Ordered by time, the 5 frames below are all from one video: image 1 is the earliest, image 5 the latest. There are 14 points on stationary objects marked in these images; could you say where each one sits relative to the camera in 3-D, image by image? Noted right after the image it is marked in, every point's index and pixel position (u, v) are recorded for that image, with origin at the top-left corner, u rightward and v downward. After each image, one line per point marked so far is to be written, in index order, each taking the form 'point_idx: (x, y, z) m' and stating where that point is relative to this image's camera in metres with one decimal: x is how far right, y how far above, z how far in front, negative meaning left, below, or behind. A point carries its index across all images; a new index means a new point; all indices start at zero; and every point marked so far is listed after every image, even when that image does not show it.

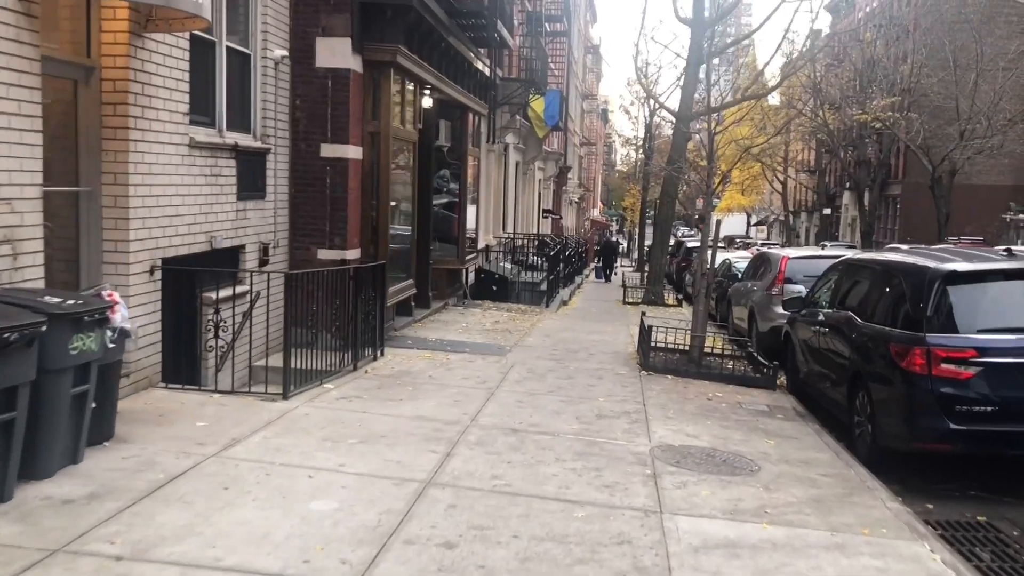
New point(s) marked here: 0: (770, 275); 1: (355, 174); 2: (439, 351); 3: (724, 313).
0: (+3.6, +0.2, +12.3) m
1: (-1.7, +1.2, +9.6) m
2: (-0.9, -0.7, +10.3) m
3: (+3.5, -0.4, +14.9) m
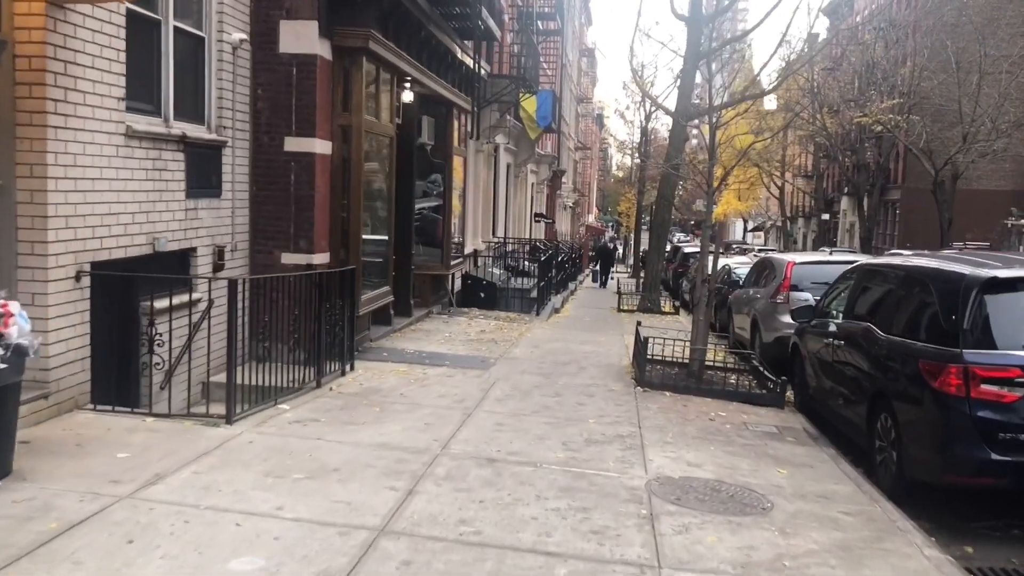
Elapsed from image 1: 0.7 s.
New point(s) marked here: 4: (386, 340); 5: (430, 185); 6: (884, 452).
0: (+3.4, +0.1, +11.5) m
1: (-1.9, +1.2, +8.8) m
2: (-1.0, -0.8, +9.5) m
3: (+3.4, -0.5, +14.1) m
4: (-1.6, -0.6, +10.9) m
5: (-1.4, +1.5, +14.0) m
6: (+2.7, -1.2, +6.5) m
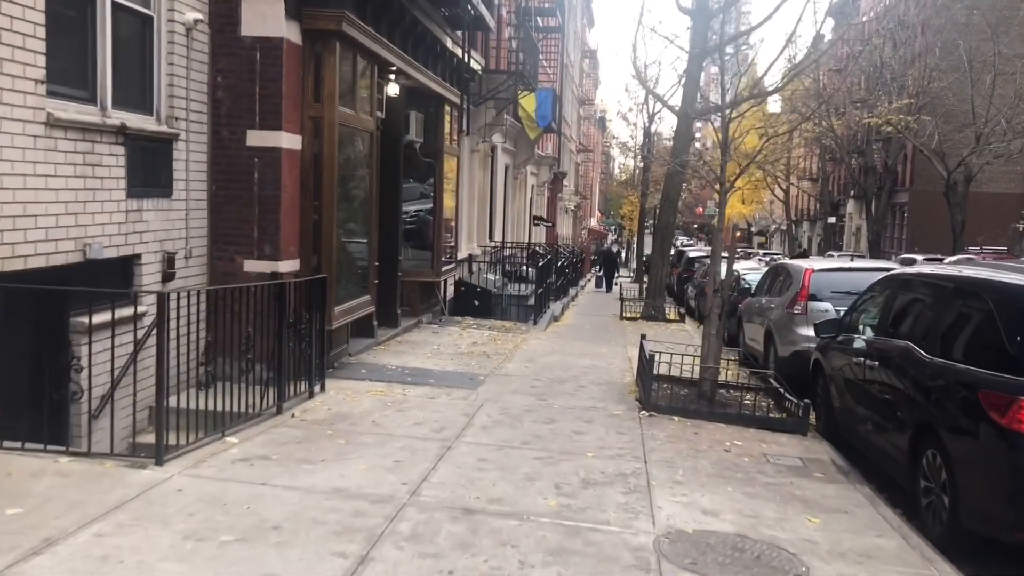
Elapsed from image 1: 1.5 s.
0: (+3.3, 0.0, +10.6) m
1: (-2.0, +1.1, +7.9) m
2: (-1.1, -0.9, +8.6) m
3: (+3.3, -0.7, +13.2) m
4: (-1.7, -0.7, +10.0) m
5: (-1.4, +1.4, +13.1) m
6: (+2.6, -1.3, +5.6) m
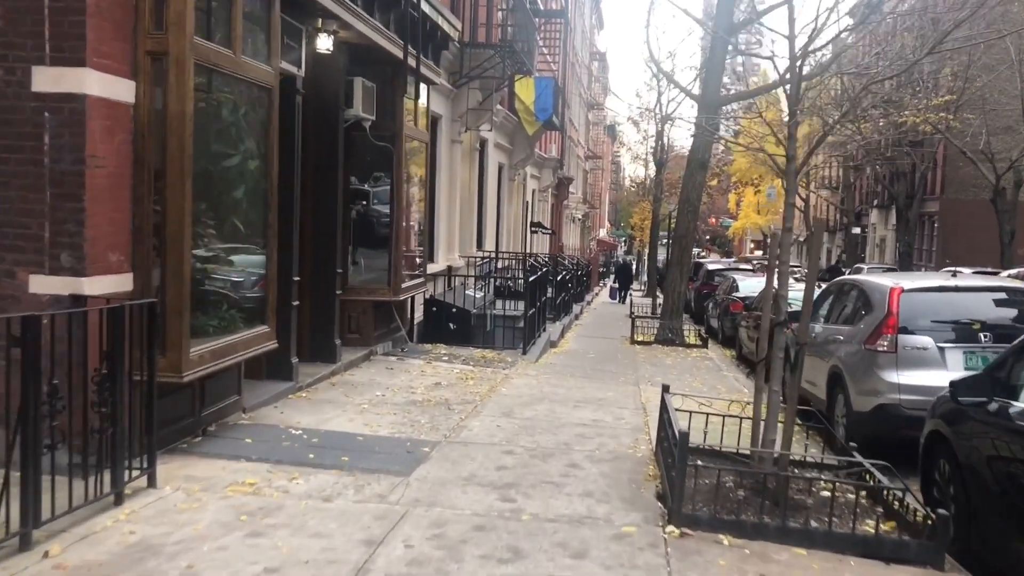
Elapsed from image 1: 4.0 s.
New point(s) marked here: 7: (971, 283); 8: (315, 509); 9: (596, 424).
0: (+3.0, -0.2, +7.6) m
1: (-2.2, +0.9, +5.0) m
2: (-1.4, -1.1, +5.6) m
3: (+3.0, -0.9, +10.2) m
4: (-1.9, -1.0, +7.1) m
5: (-1.7, +1.2, +10.2) m
6: (+2.3, -1.4, +2.6) m
7: (+3.9, 0.0, +7.5) m
8: (-1.0, -1.1, +4.6) m
9: (+0.7, -1.1, +7.5) m
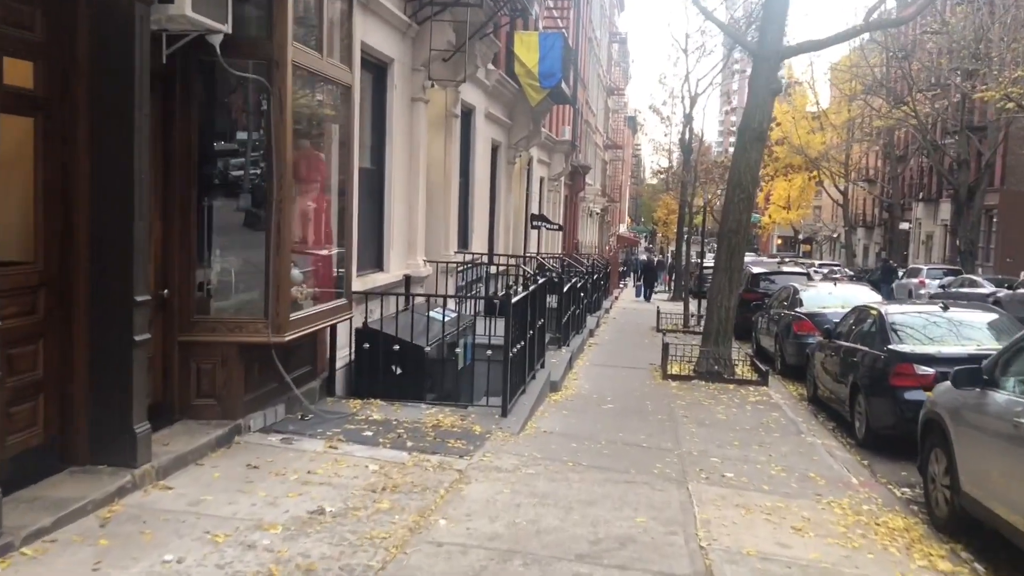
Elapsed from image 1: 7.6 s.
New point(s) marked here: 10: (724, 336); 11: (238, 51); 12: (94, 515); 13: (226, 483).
0: (+2.7, -0.5, +3.4) m
1: (-2.6, +0.6, +0.9) m
2: (-1.8, -1.3, +1.5) m
3: (+2.8, -1.1, +6.0) m
4: (-2.2, -1.2, +3.0) m
5: (-1.9, +0.9, +6.1) m
6: (+1.9, -1.7, -1.6) m
7: (+3.6, -0.2, +3.3) m
8: (-1.4, -1.4, +0.5) m
9: (+0.4, -1.4, +3.3) m
10: (+3.0, -0.7, +12.6) m
11: (-1.8, +1.6, +5.9) m
12: (-2.1, -1.1, +4.4) m
13: (-1.6, -1.1, +5.2) m
